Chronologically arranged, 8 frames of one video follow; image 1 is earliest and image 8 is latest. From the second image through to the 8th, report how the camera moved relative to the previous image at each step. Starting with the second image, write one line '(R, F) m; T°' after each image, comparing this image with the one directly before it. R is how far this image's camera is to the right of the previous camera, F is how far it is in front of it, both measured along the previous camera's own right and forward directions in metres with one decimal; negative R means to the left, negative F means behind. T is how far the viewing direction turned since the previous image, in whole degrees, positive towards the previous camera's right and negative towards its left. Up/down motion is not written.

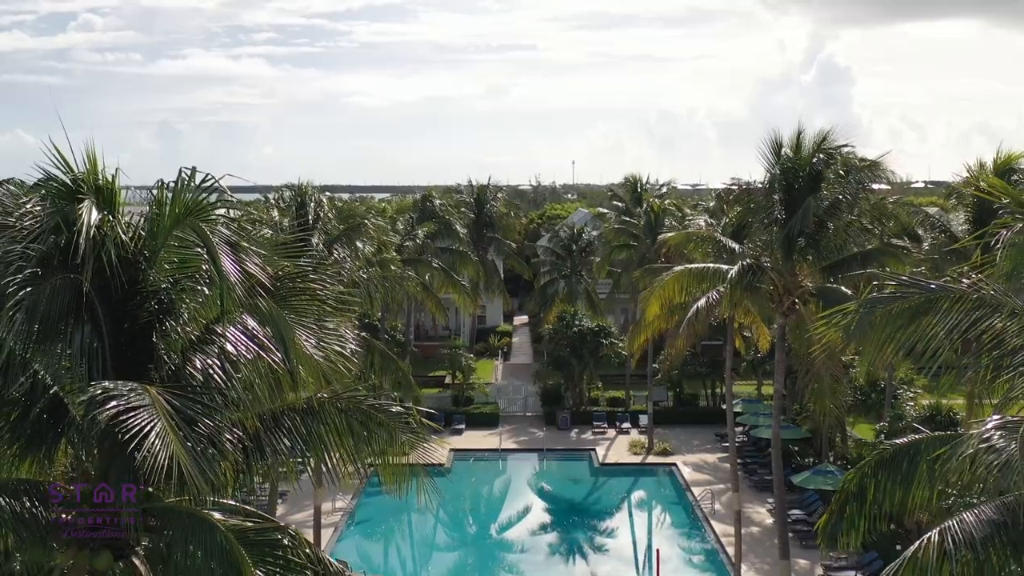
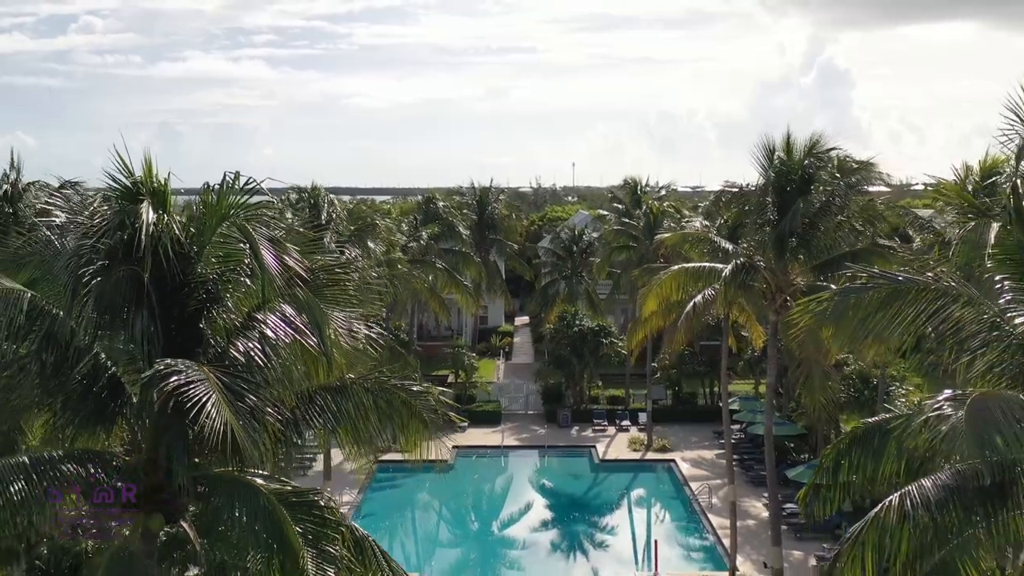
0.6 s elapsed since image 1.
(0.0, -0.6) m; 0°
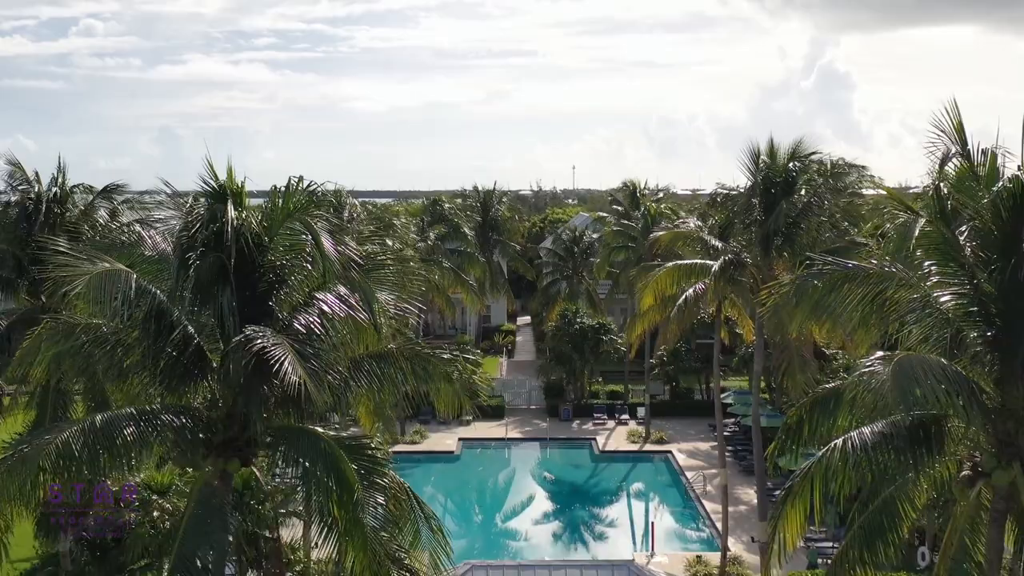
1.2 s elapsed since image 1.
(-0.1, -1.3) m; 0°
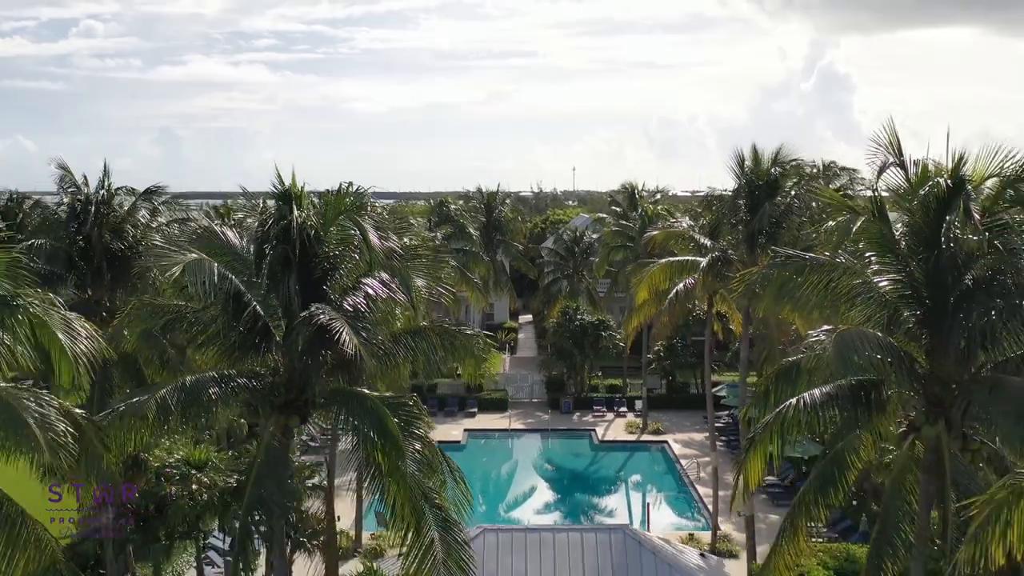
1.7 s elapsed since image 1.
(-0.1, -1.5) m; 0°
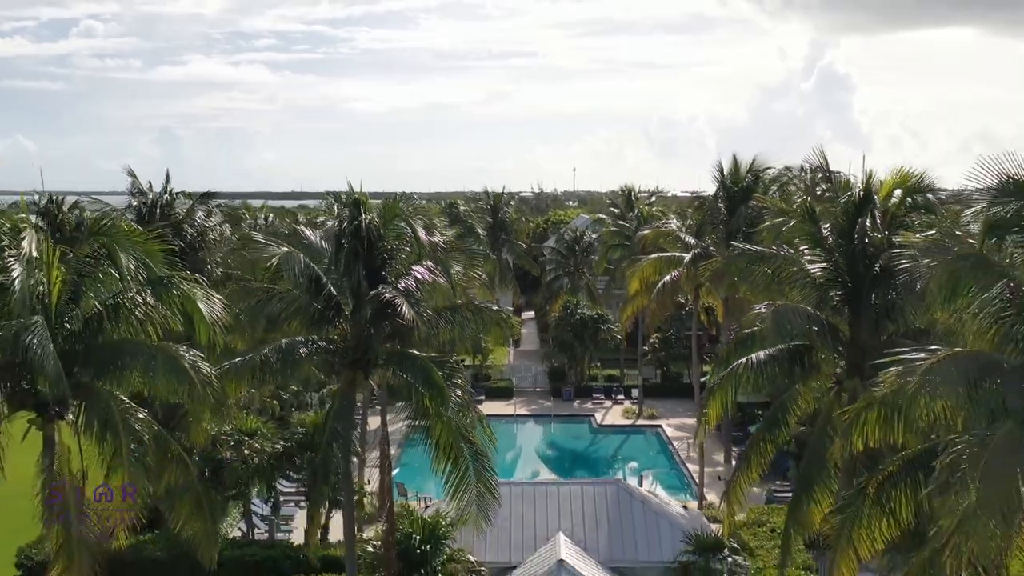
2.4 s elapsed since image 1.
(-0.1, -2.5) m; 0°
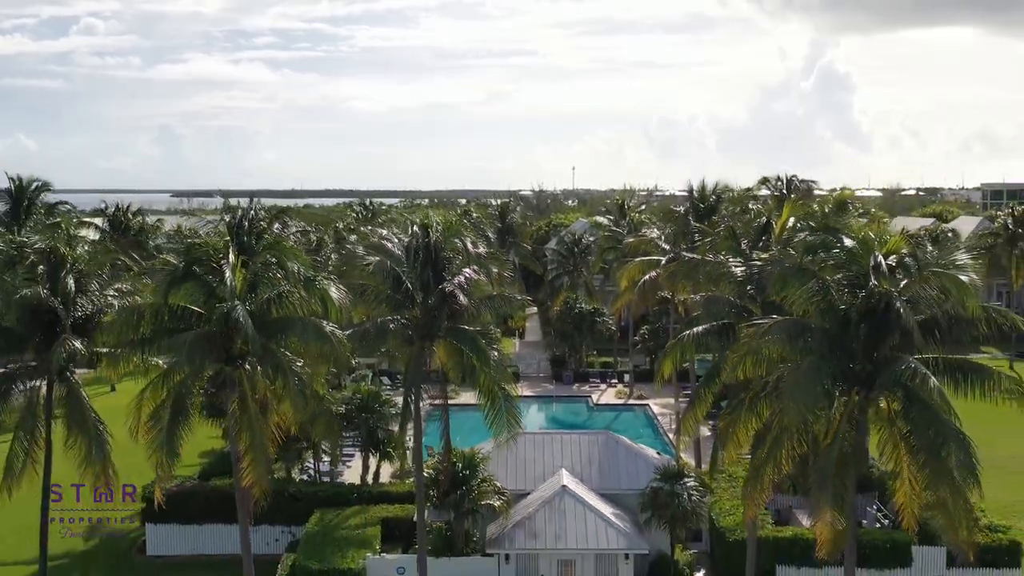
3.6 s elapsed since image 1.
(-0.2, -5.2) m; 0°
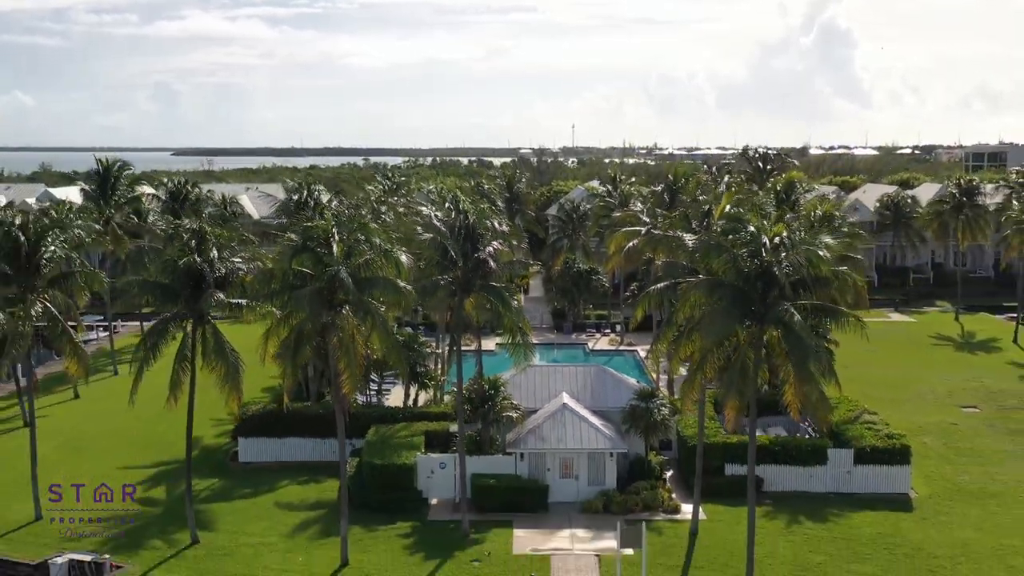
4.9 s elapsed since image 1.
(-0.3, -6.4) m; 0°
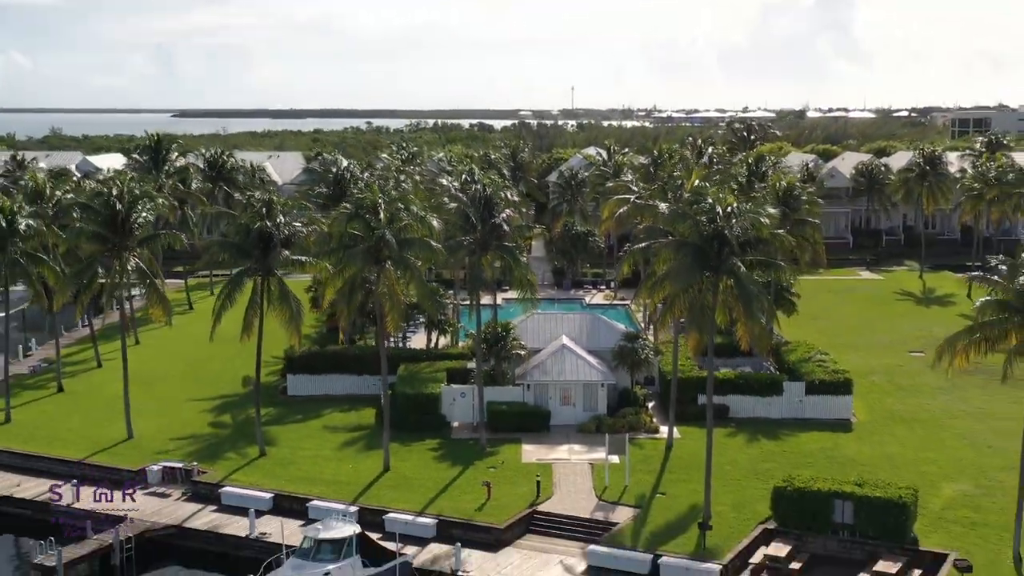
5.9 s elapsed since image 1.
(-0.2, -5.2) m; 0°
